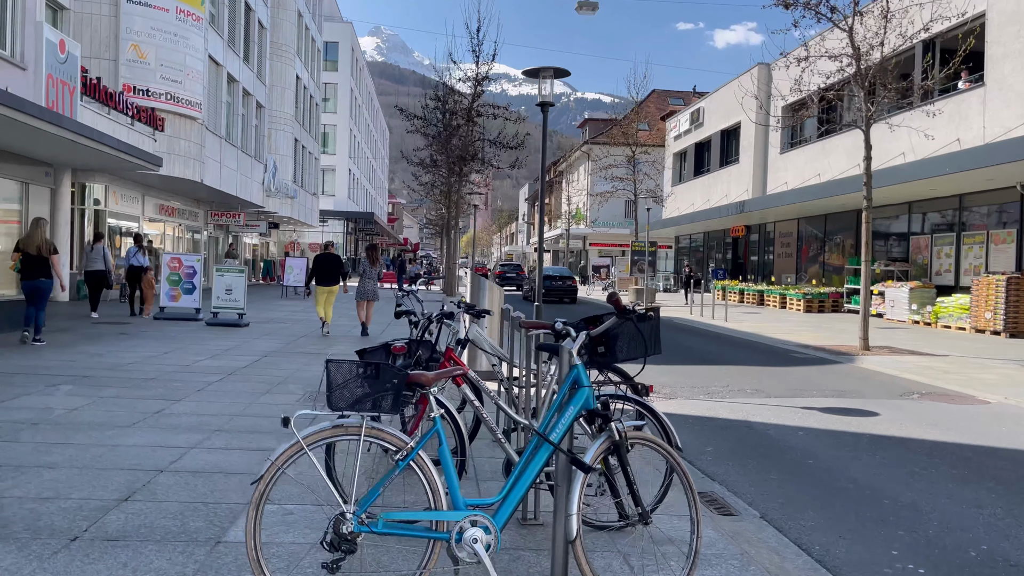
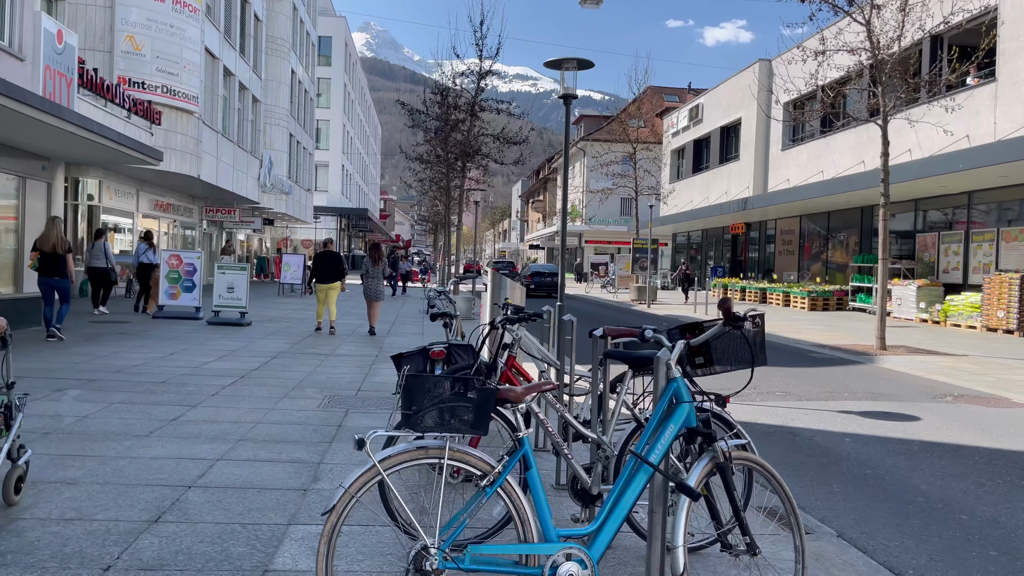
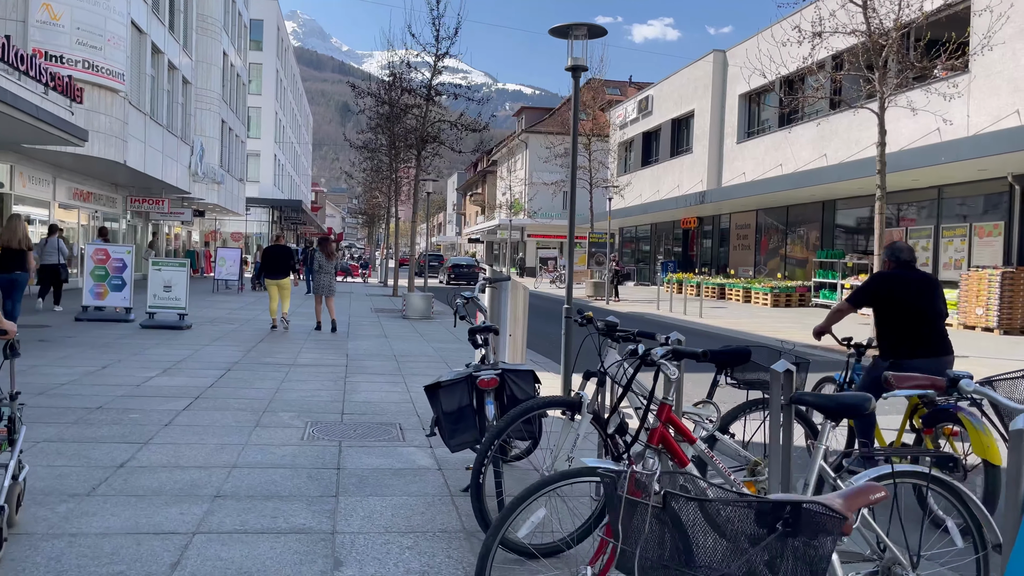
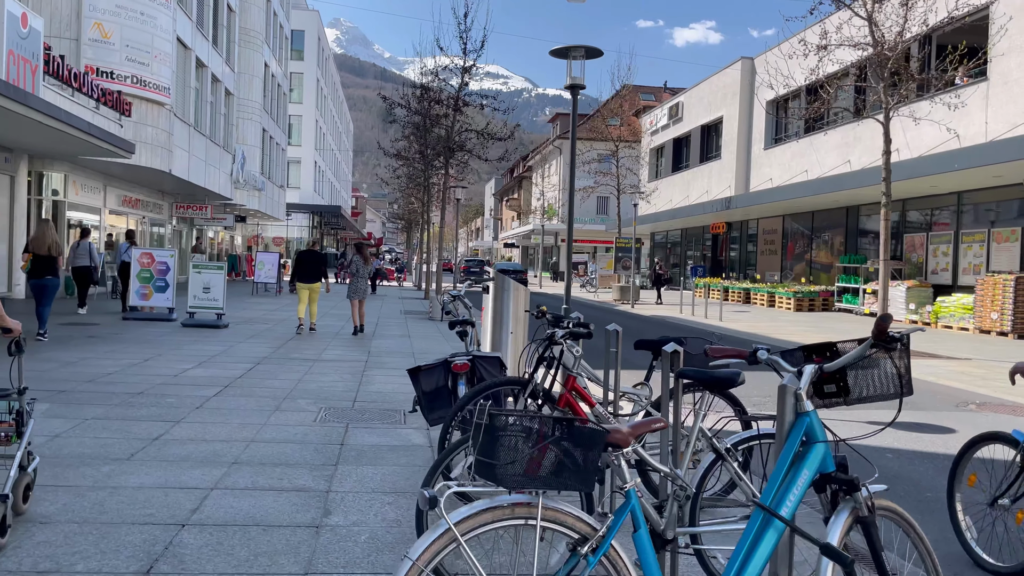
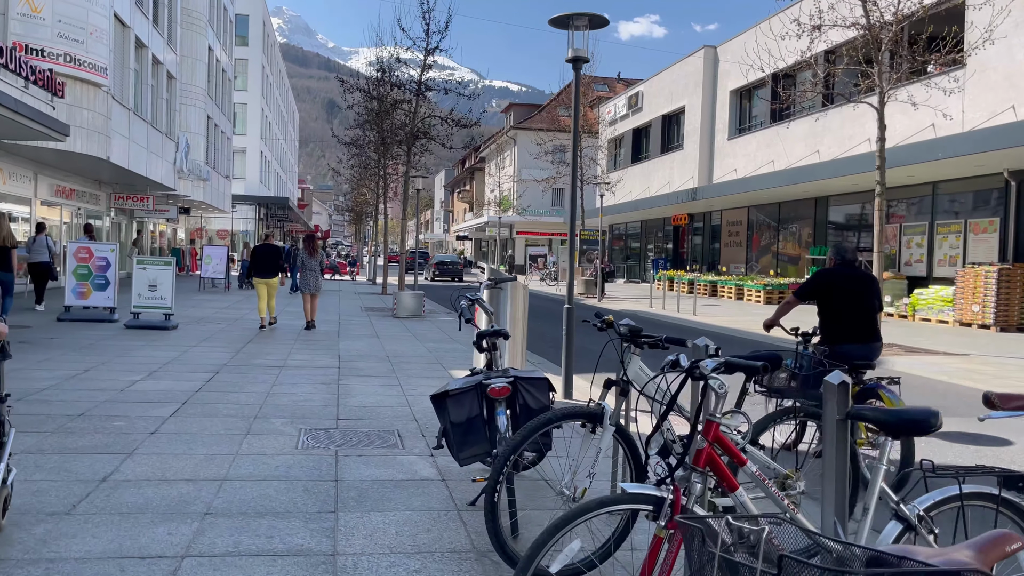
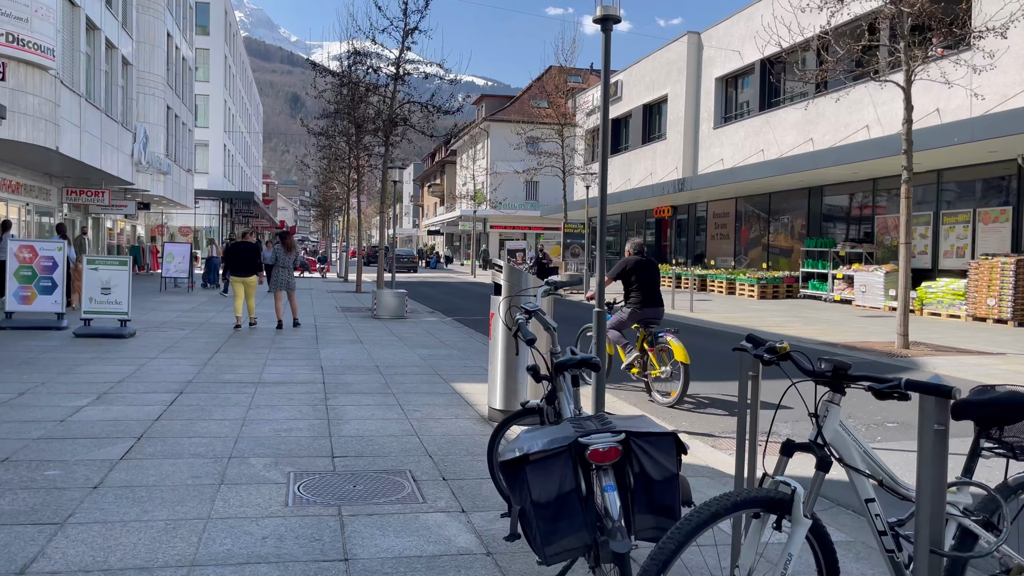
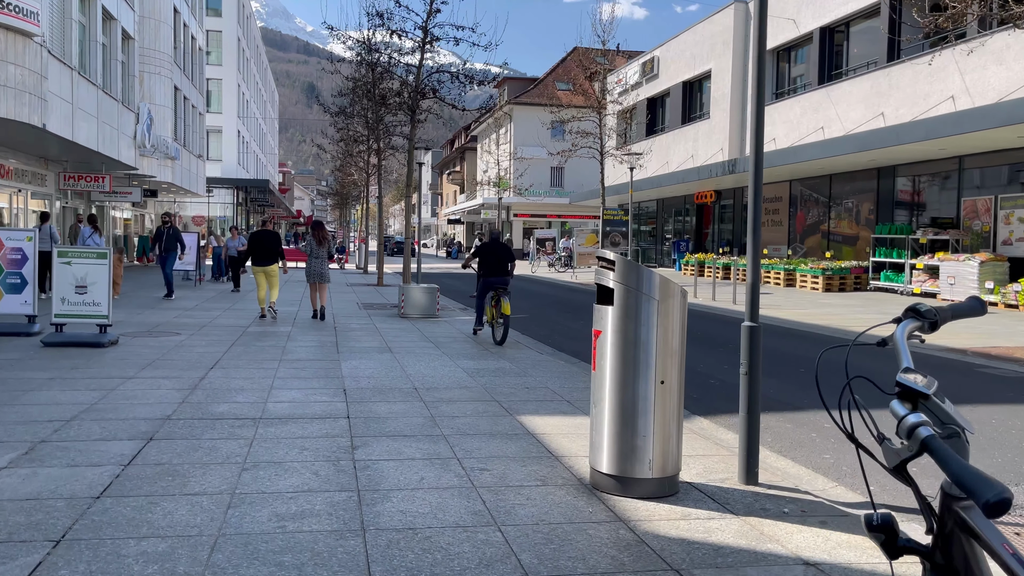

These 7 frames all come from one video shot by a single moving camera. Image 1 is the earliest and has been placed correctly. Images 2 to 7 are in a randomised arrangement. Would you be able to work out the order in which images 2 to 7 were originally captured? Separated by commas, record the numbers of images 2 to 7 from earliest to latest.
2, 4, 3, 5, 6, 7
